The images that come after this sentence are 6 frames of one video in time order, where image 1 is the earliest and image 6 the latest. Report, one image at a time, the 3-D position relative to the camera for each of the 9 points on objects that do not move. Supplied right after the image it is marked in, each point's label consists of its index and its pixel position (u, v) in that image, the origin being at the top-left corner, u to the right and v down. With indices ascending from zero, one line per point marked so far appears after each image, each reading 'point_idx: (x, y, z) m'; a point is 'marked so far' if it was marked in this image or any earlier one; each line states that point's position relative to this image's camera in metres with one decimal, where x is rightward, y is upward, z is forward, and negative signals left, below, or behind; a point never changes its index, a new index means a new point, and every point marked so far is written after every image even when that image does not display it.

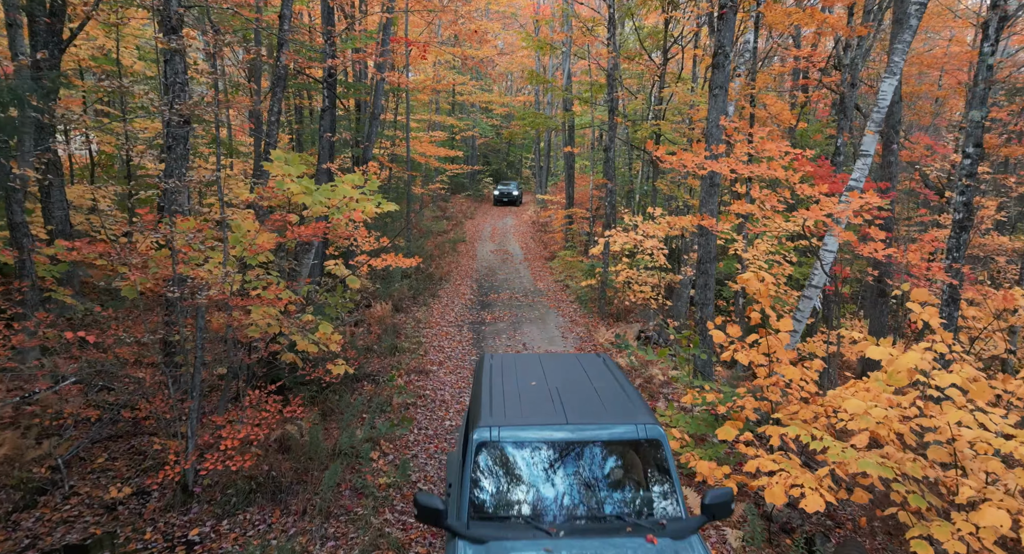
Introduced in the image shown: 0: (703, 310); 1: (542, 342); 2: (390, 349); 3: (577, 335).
0: (+3.2, -0.6, +9.4) m
1: (+0.7, -1.6, +13.4) m
2: (-2.6, -1.5, +12.1) m
3: (+1.7, -1.4, +14.3) m
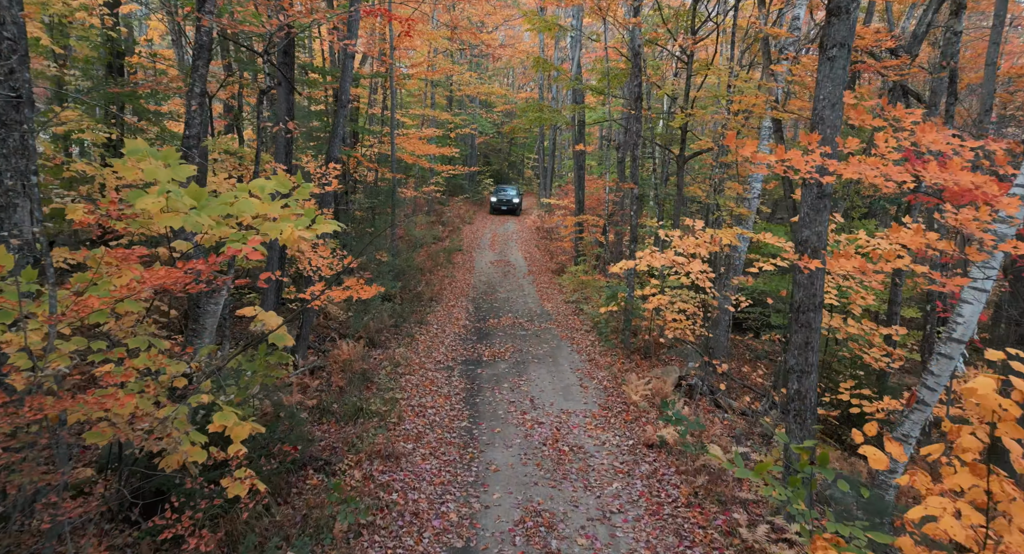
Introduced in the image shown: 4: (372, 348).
0: (+3.2, -1.2, +6.4) m
1: (+0.8, -2.2, +10.3) m
2: (-2.6, -2.1, +9.0) m
3: (+1.8, -2.0, +11.2) m
4: (-3.2, -1.6, +12.7) m
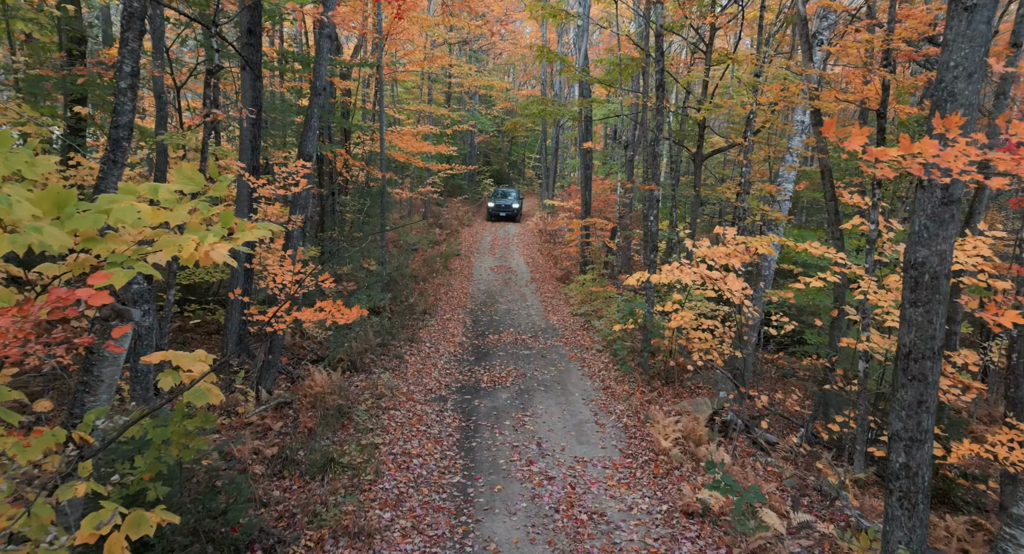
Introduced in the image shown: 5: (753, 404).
0: (+3.3, -1.4, +4.7) m
1: (+0.8, -2.5, +8.6) m
2: (-2.5, -2.4, +7.4) m
3: (+1.8, -2.3, +9.6) m
4: (-3.1, -1.9, +11.1) m
5: (+4.3, -2.3, +10.1) m
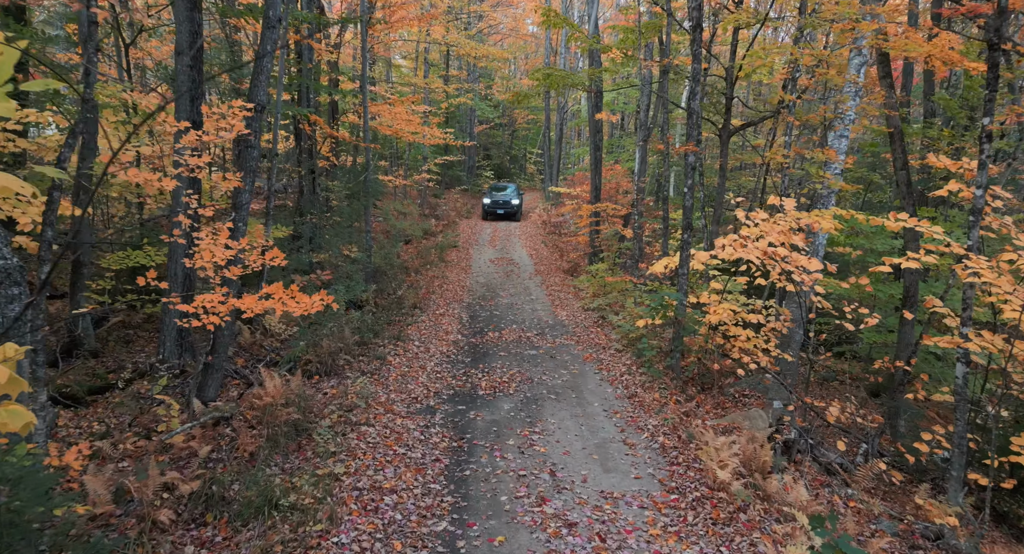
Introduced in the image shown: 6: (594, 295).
0: (+3.4, -1.2, +2.7) m
1: (+0.9, -2.2, +6.7) m
2: (-2.4, -2.2, +5.4) m
3: (+1.9, -2.1, +7.6) m
4: (-3.1, -1.7, +9.1) m
5: (+4.4, -2.0, +8.1) m
6: (+2.1, -0.5, +14.4) m
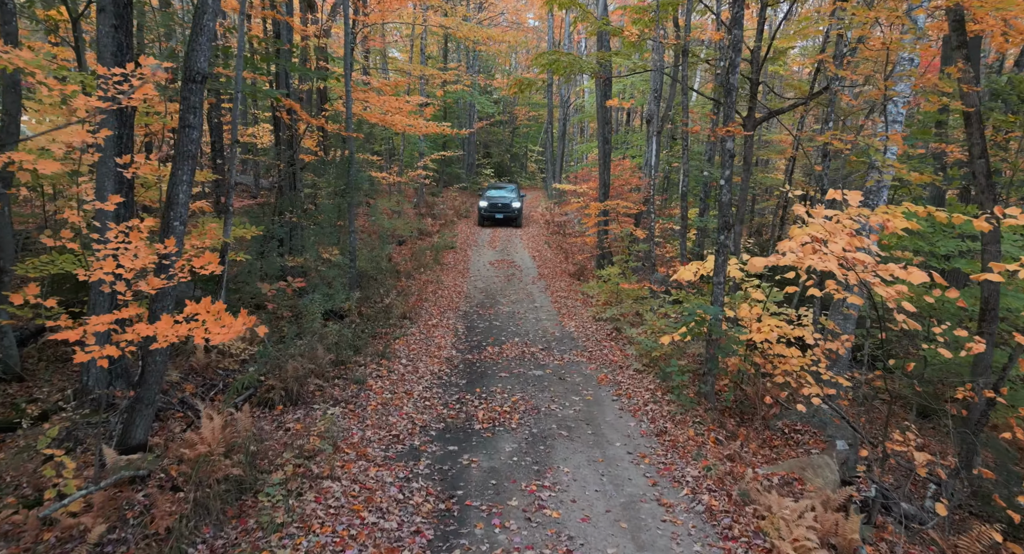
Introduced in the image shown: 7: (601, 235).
0: (+3.4, -1.3, +1.2) m
1: (+0.9, -2.3, +5.1) m
2: (-2.4, -2.3, +3.8) m
3: (+1.9, -2.2, +6.0) m
4: (-3.0, -1.8, +7.5) m
5: (+4.4, -2.2, +6.5) m
6: (+2.2, -0.6, +12.8) m
7: (+2.6, +1.2, +16.4) m
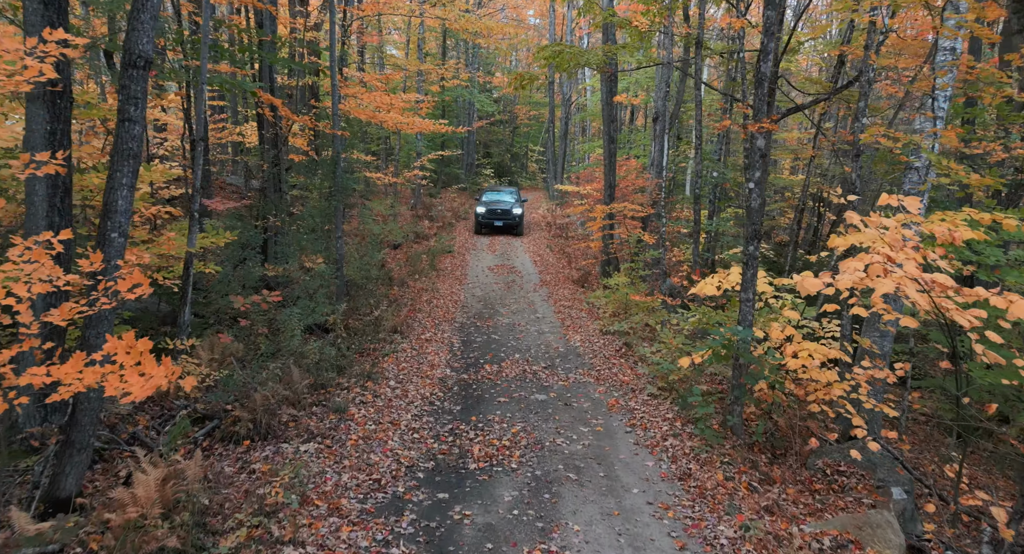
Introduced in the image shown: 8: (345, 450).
0: (+3.4, -1.5, +0.2) m
1: (+0.9, -2.5, +4.1) m
2: (-2.4, -2.5, +2.9) m
3: (+1.9, -2.4, +5.0) m
4: (-3.0, -2.0, +6.6) m
5: (+4.4, -2.4, +5.5) m
6: (+2.2, -0.8, +11.9) m
7: (+2.6, +1.0, +15.4) m
8: (-2.0, -2.1, +6.7) m
